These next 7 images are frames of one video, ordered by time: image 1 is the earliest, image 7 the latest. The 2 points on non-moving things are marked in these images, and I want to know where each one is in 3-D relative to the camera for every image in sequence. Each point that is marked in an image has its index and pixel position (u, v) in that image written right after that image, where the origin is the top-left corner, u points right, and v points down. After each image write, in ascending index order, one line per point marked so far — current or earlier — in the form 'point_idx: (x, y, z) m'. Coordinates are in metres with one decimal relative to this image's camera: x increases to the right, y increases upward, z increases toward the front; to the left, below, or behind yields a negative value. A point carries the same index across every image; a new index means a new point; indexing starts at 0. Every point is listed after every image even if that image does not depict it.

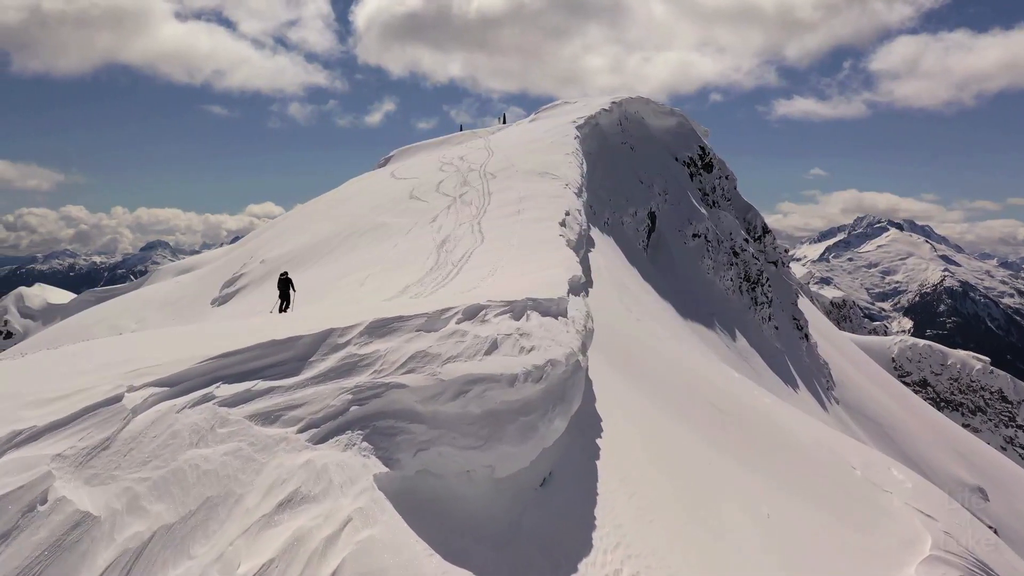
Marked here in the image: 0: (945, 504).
0: (+16.4, -8.0, +18.7) m
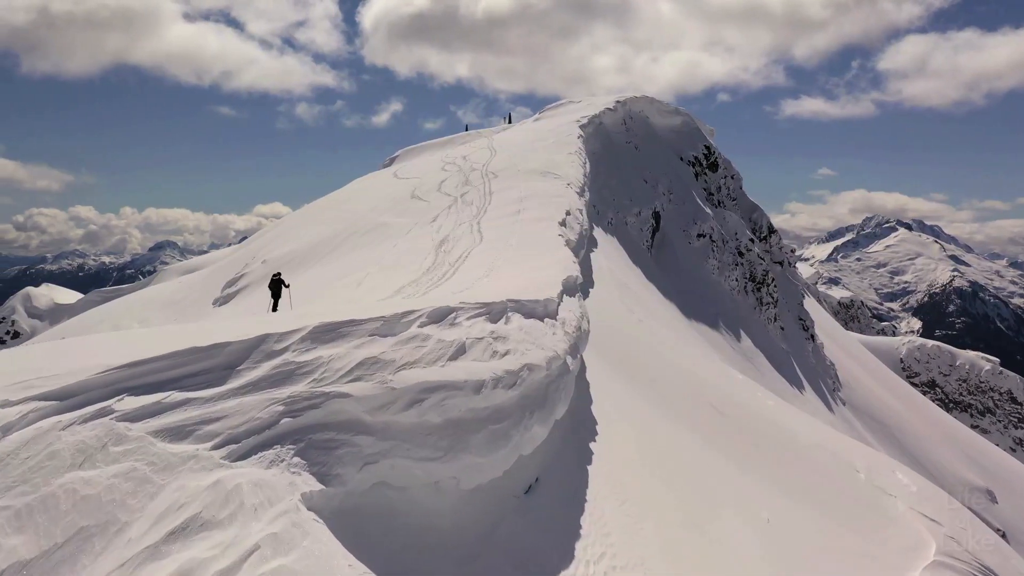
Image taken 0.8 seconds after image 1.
0: (+16.2, -8.0, +18.3) m
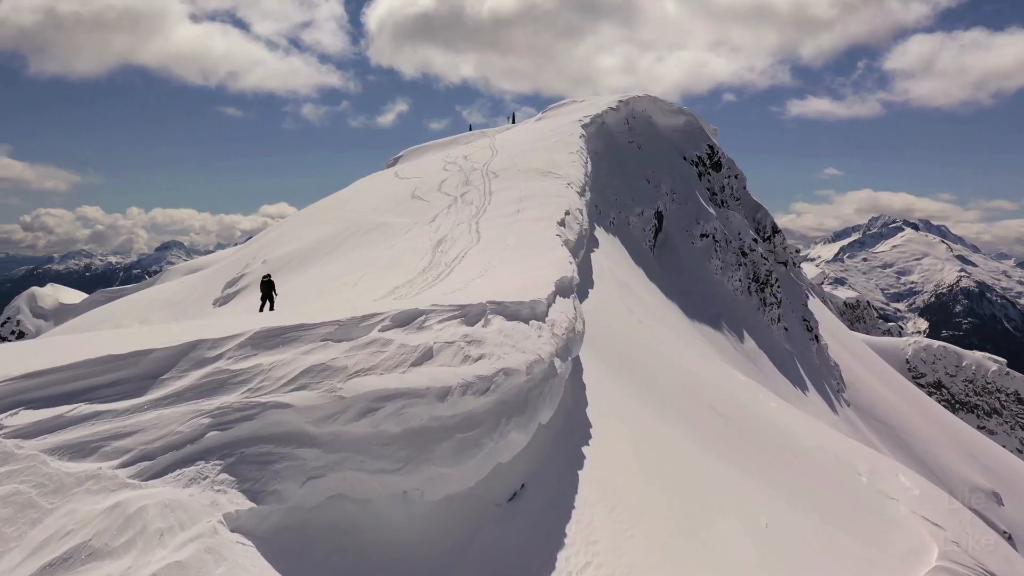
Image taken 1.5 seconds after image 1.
0: (+16.1, -8.1, +18.0) m
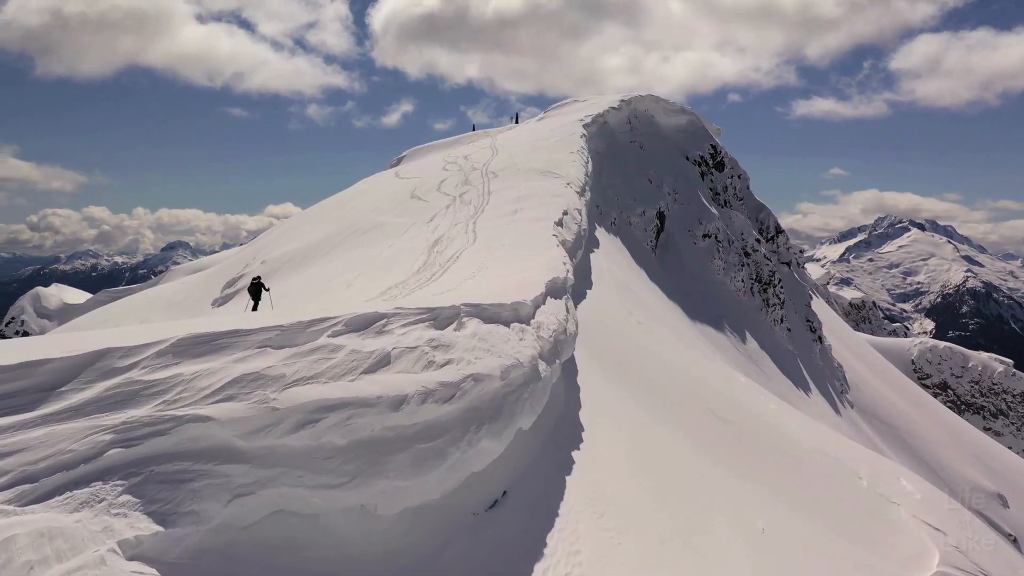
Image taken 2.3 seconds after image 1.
0: (+15.8, -8.1, +17.7) m
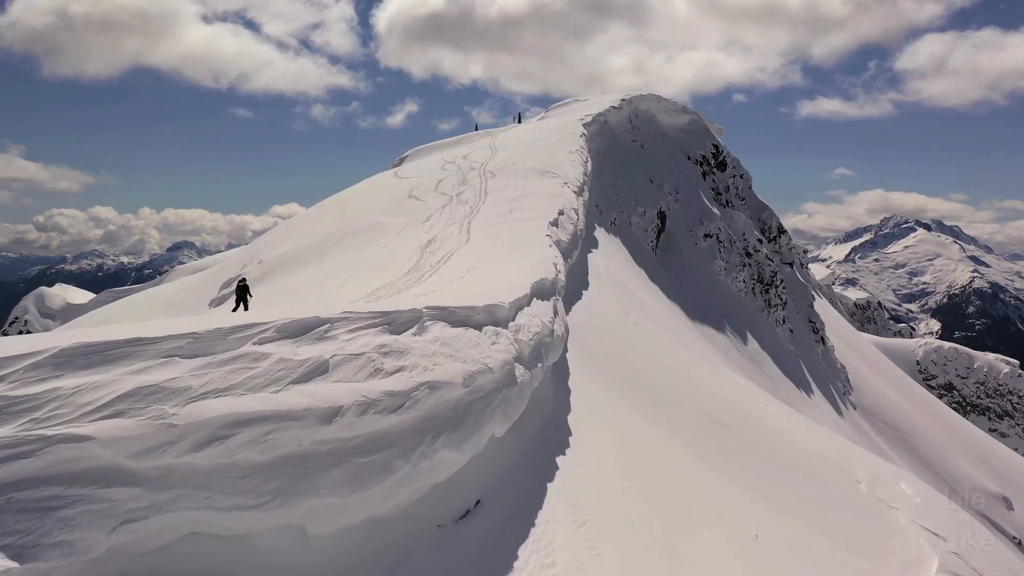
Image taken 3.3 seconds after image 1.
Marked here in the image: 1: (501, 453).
0: (+15.5, -8.1, +17.4) m
1: (-0.2, -2.9, +8.7) m
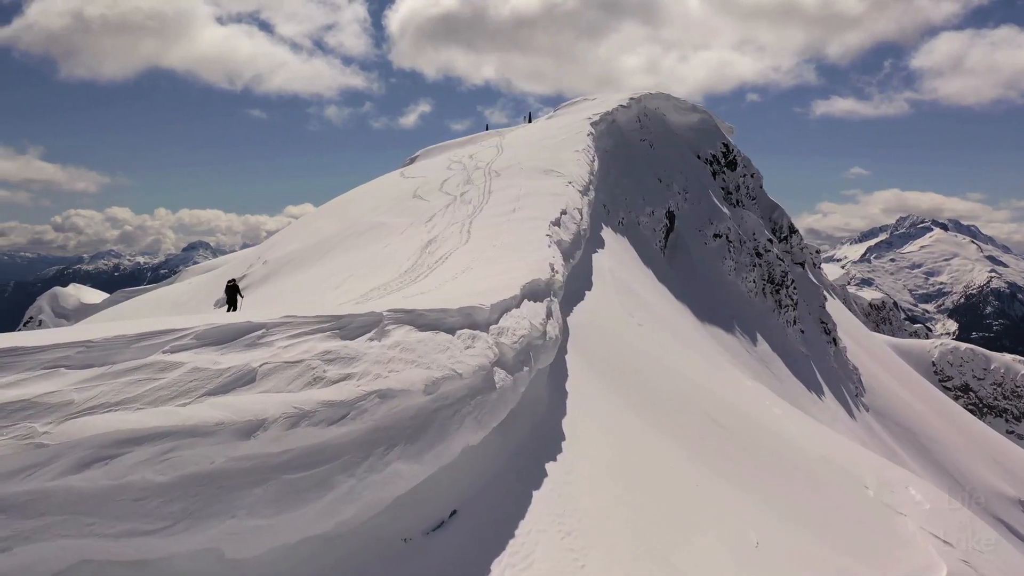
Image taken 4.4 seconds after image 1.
0: (+15.3, -8.2, +16.9) m
1: (-0.5, -2.9, +8.4) m
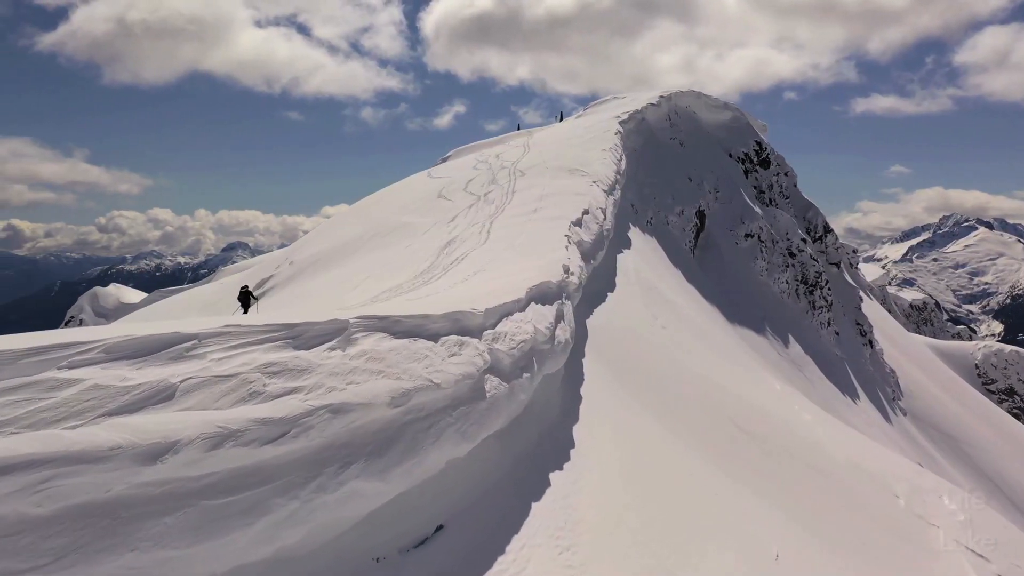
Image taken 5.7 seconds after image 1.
0: (+15.7, -8.3, +15.6) m
1: (-0.6, -3.0, +8.1) m
